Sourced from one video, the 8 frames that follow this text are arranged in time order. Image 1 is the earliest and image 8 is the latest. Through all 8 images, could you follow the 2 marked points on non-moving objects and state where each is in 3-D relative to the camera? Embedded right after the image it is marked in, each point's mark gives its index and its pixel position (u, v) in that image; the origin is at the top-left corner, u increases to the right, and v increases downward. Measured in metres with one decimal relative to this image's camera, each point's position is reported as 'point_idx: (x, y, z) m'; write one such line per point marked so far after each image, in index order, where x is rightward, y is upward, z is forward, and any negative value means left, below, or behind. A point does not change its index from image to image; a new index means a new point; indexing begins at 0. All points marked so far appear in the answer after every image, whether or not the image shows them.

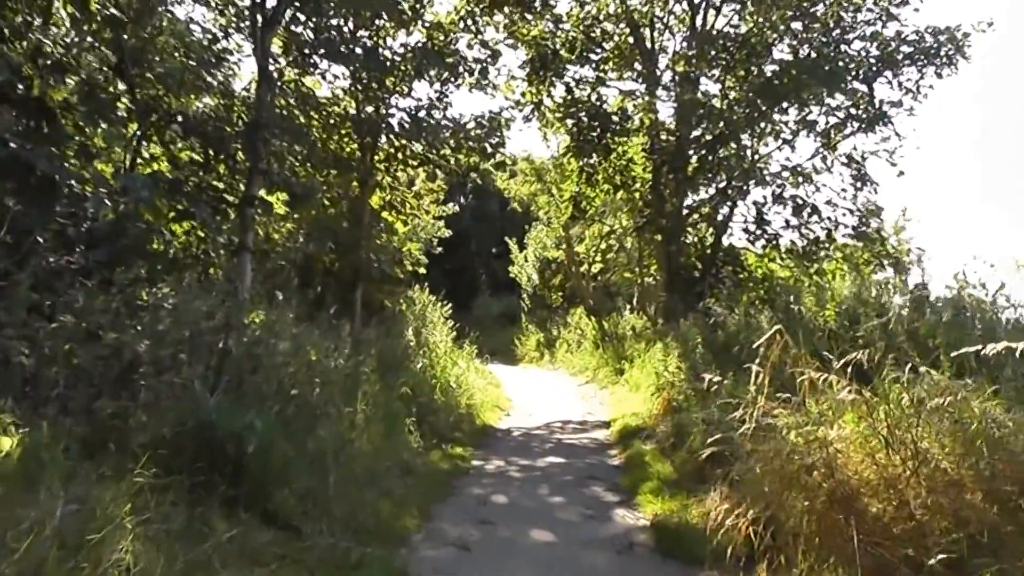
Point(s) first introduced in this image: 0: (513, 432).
0: (0.0, -1.5, +9.9) m
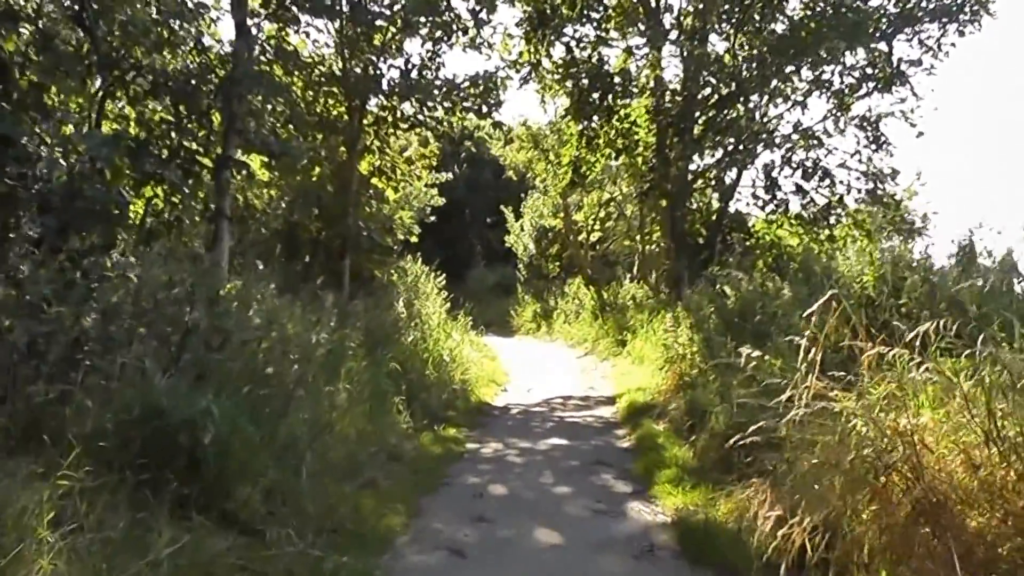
0: (0.0, -1.2, +9.2) m
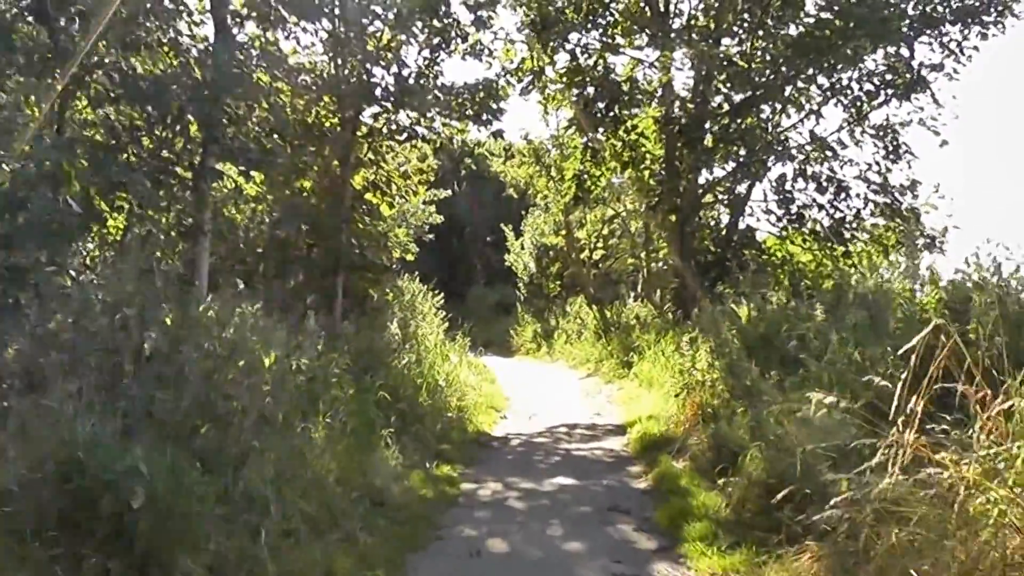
0: (0.0, -1.3, +8.5) m
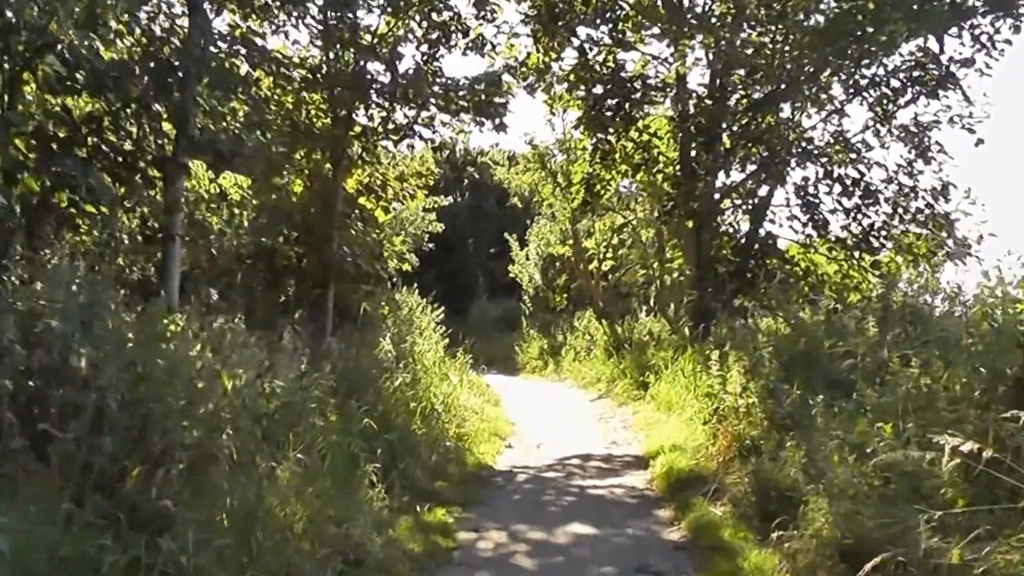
0: (0.0, -1.4, +7.5) m
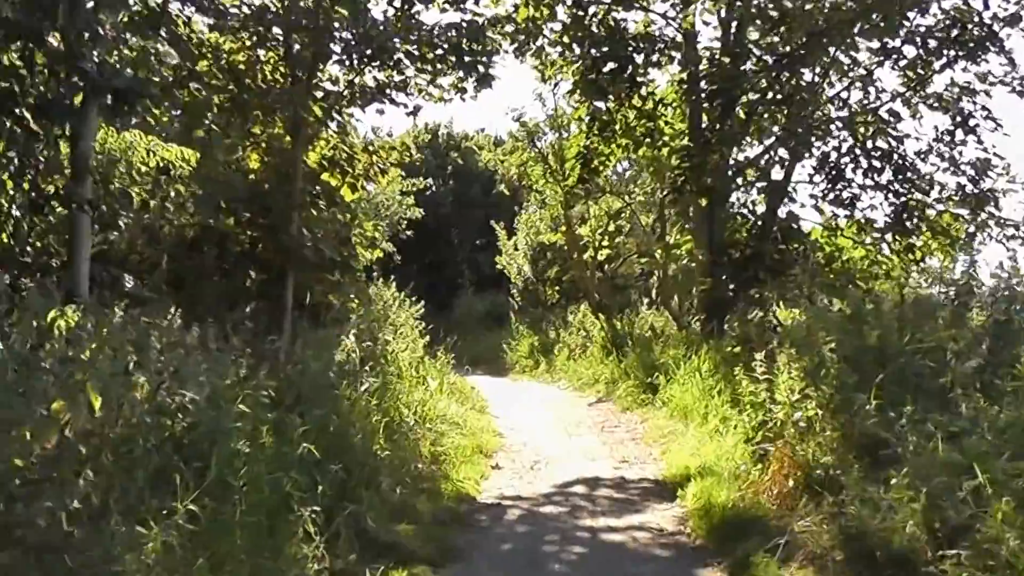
0: (0.0, -1.3, +6.0) m
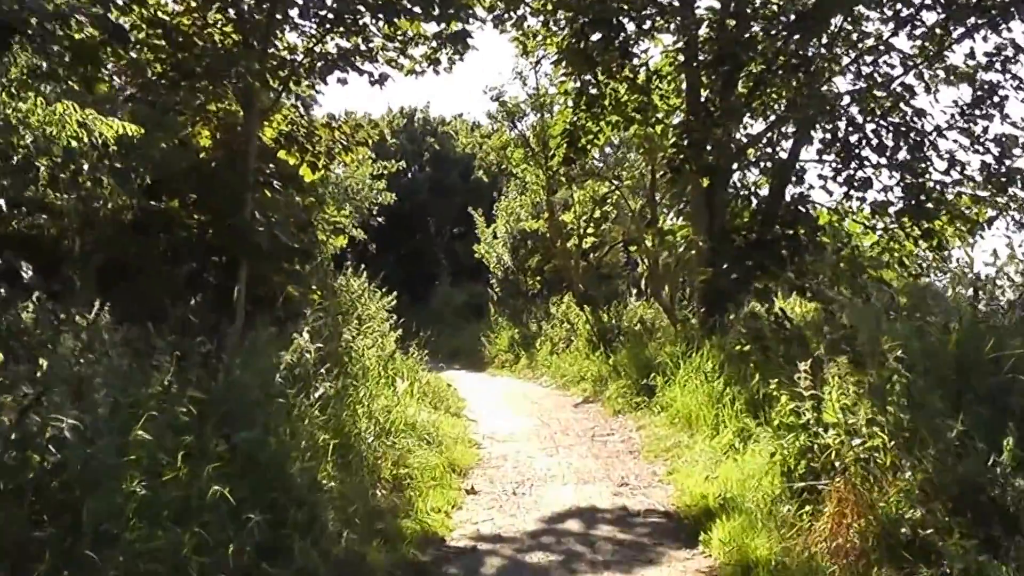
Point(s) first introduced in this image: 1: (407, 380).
0: (-0.1, -1.3, +4.9) m
1: (-1.0, -0.9, +9.8) m
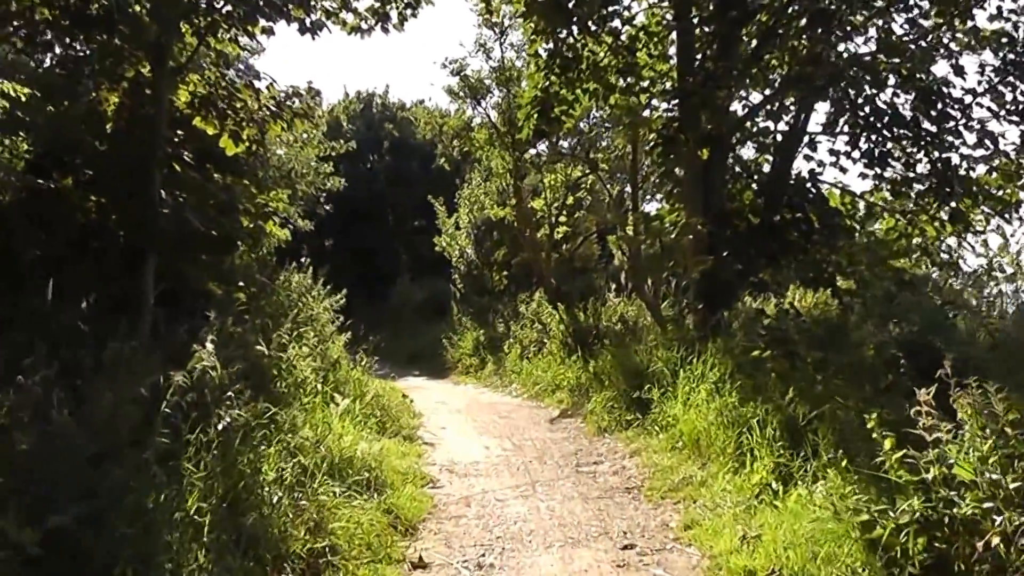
0: (-0.3, -1.2, +3.4) m
1: (-1.3, -0.9, +8.2) m
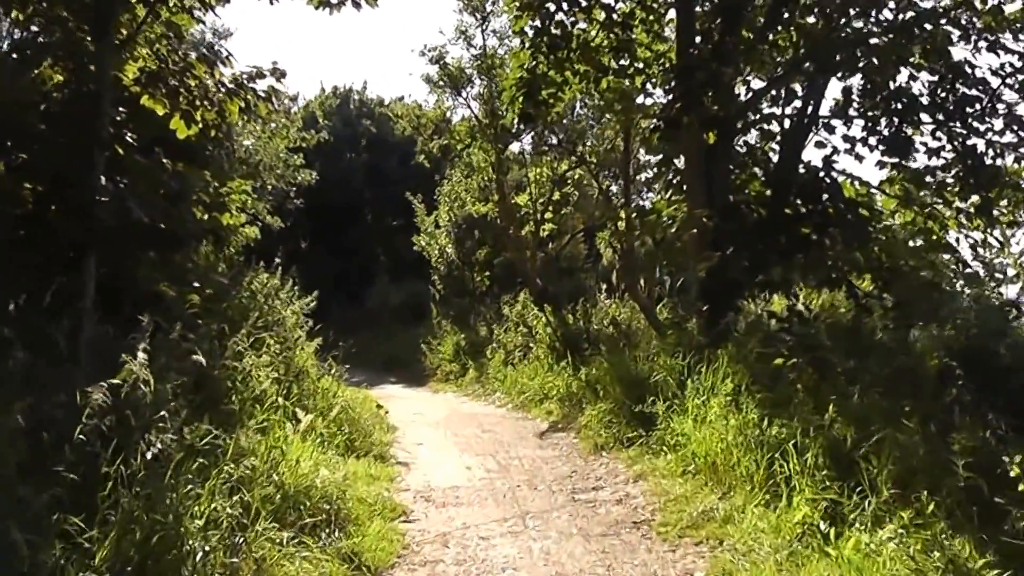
0: (-0.3, -1.2, +2.6) m
1: (-1.4, -0.9, +7.3) m
